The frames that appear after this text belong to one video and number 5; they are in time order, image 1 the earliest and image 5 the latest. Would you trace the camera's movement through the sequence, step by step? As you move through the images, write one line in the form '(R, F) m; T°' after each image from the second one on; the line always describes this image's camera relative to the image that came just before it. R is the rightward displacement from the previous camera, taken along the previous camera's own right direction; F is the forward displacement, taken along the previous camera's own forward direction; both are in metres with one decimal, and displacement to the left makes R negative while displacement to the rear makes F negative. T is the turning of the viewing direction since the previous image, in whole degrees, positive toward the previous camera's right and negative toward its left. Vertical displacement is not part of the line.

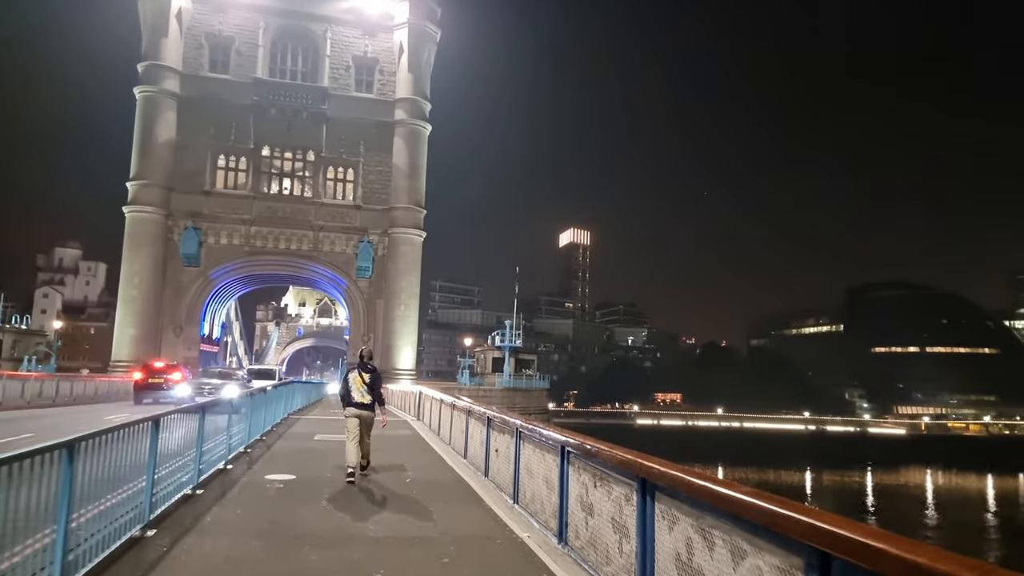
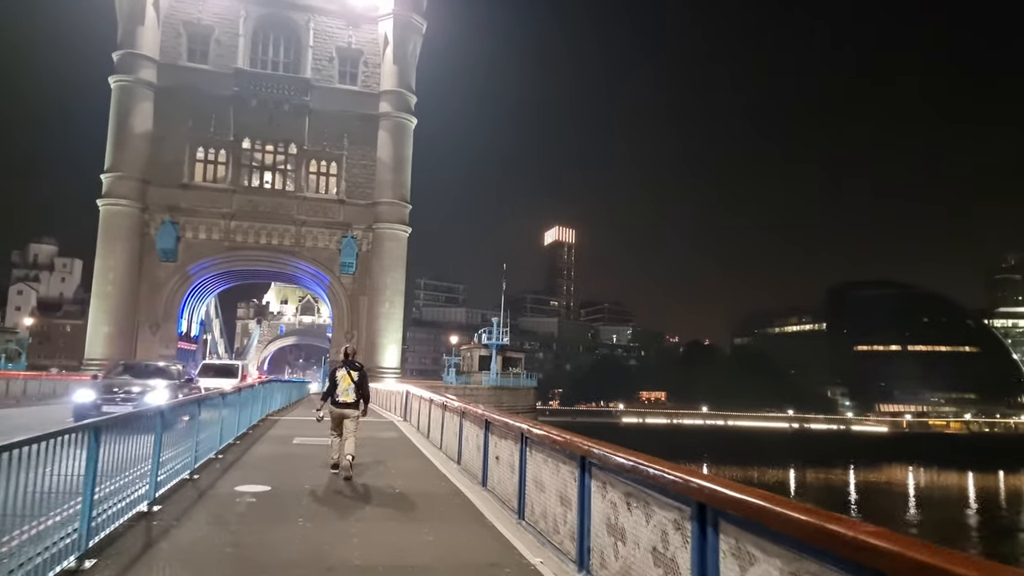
(-0.2, +0.8) m; +1°
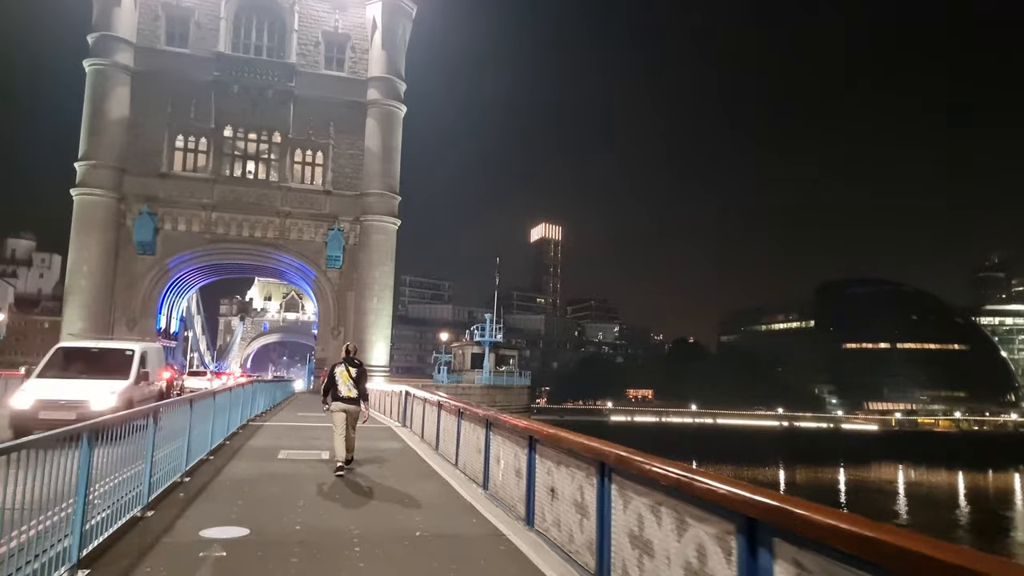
(-0.5, +1.6) m; +1°
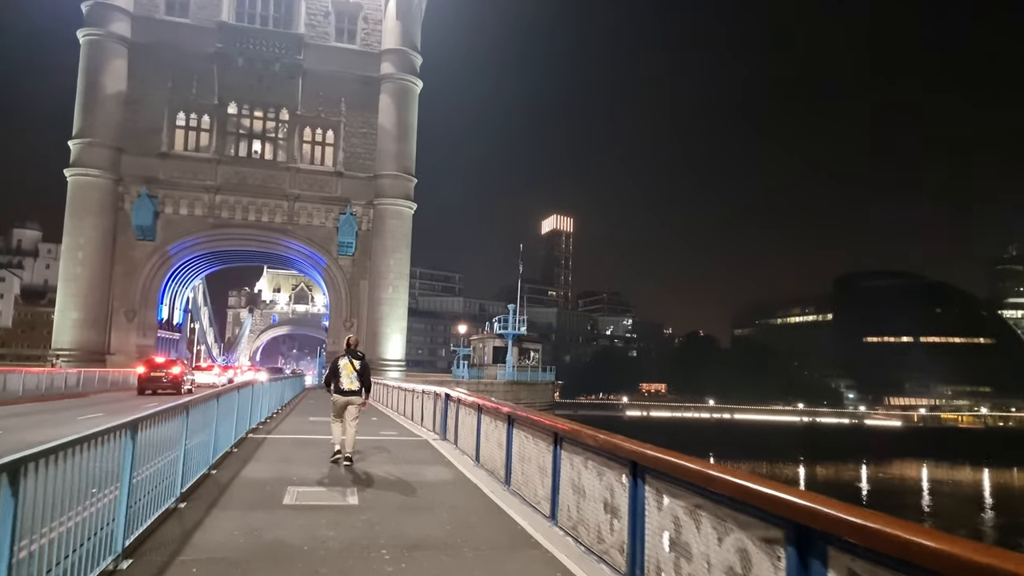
(-0.9, +2.8) m; -1°
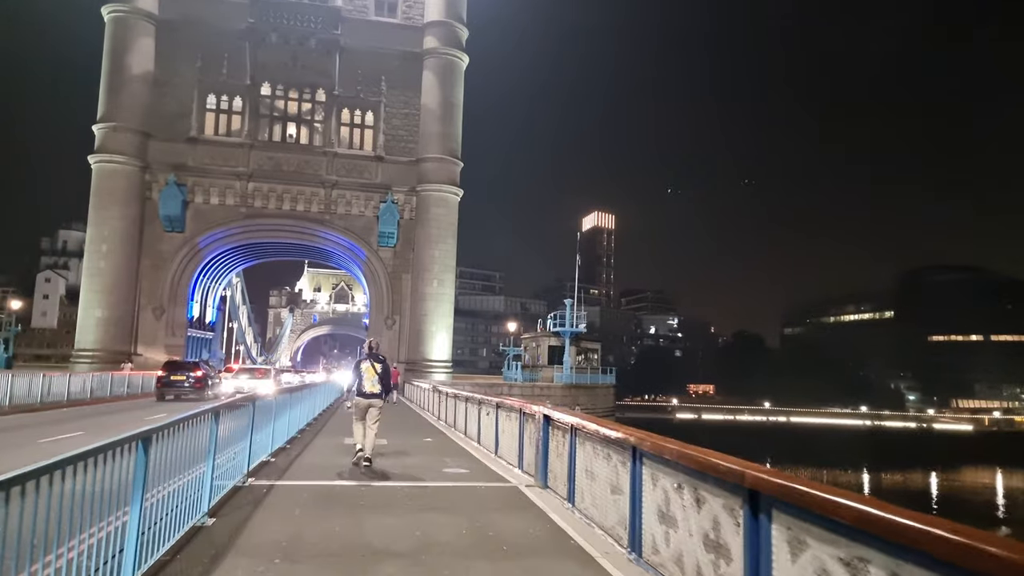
(-0.9, +3.6) m; -3°
